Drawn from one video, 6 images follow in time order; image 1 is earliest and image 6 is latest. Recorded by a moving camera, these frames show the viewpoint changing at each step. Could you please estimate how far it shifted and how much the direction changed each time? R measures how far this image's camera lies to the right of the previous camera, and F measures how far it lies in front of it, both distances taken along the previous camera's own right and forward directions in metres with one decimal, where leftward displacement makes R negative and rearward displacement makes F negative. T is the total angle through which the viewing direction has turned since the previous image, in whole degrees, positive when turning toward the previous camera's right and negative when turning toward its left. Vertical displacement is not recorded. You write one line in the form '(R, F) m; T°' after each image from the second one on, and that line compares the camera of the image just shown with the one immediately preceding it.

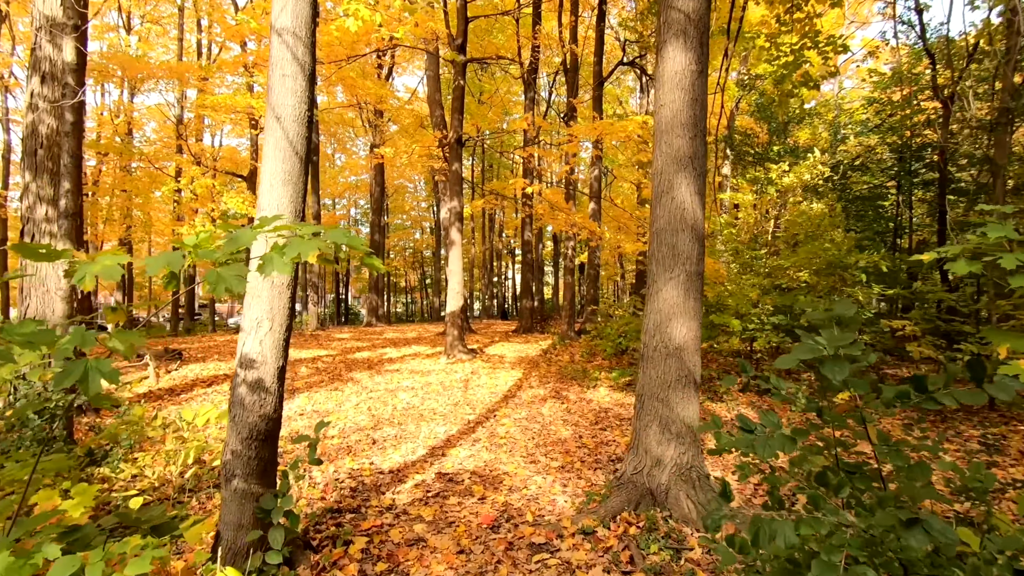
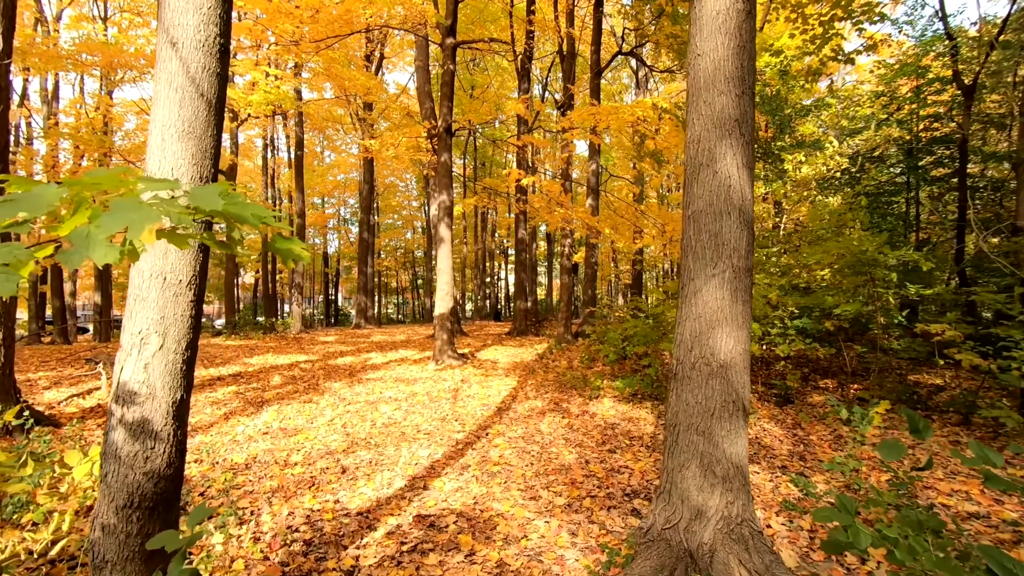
(0.0, +0.7) m; +1°
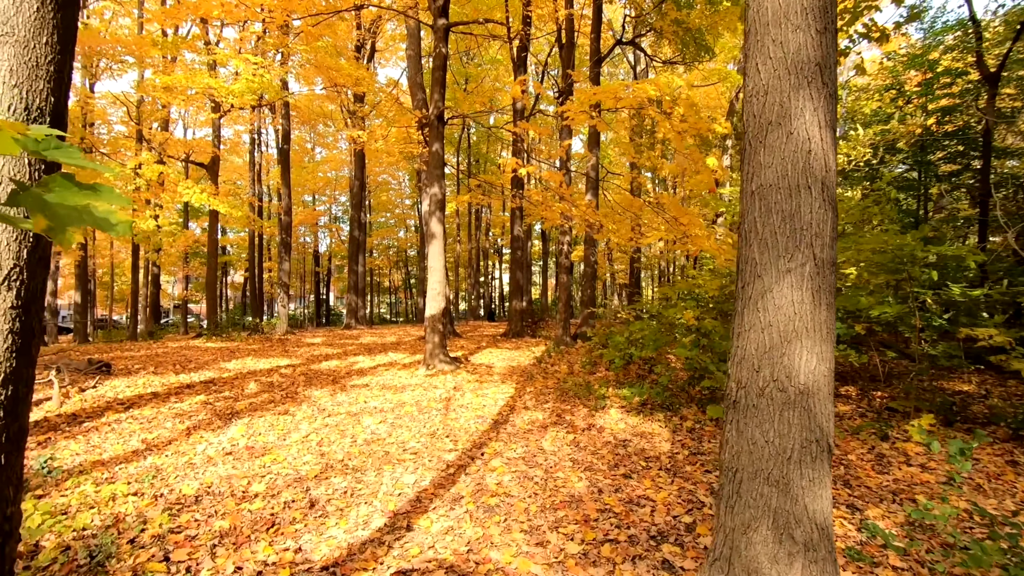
(-0.1, +0.6) m; +1°
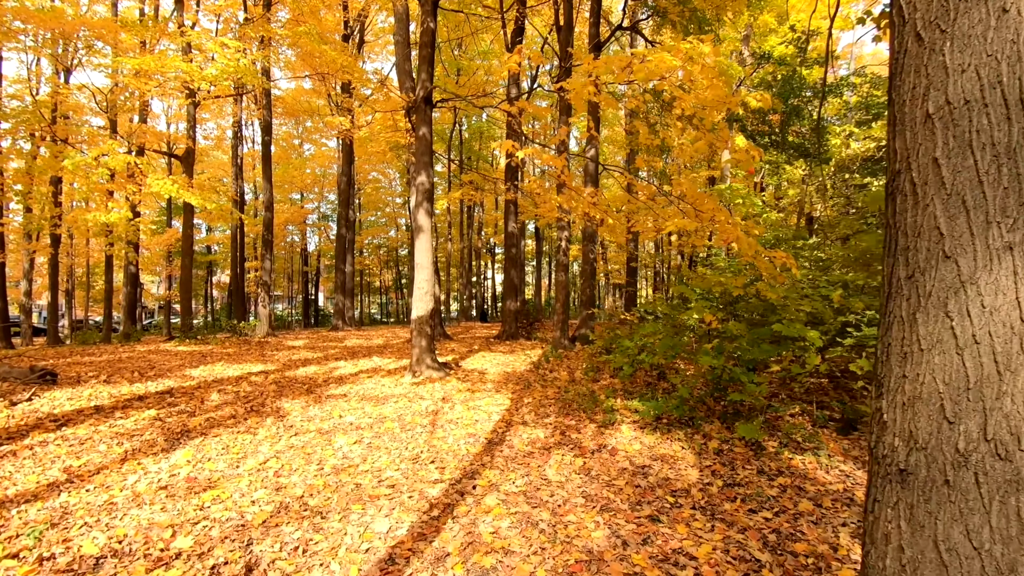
(0.0, +0.8) m; +1°
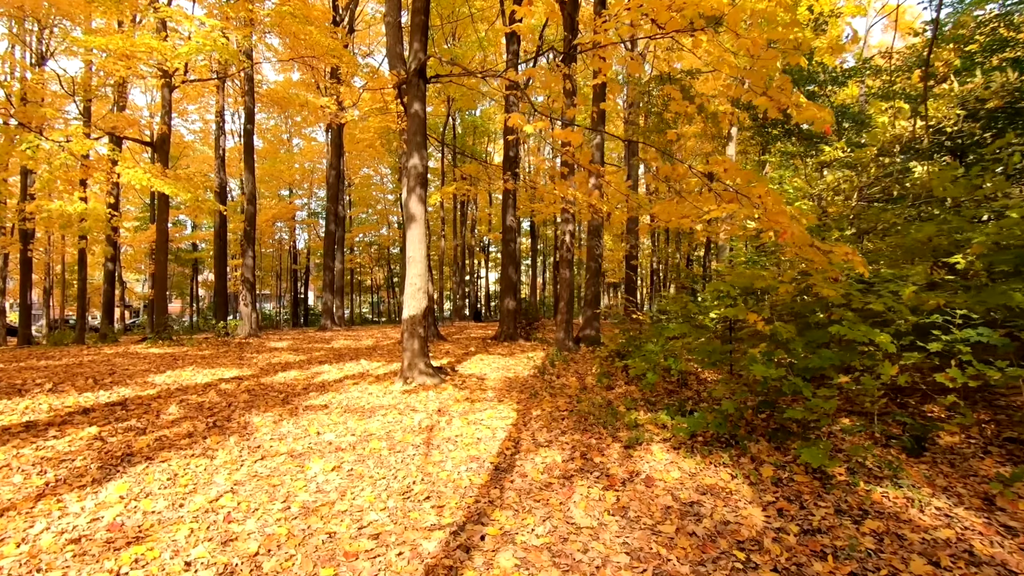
(-0.2, +0.9) m; +1°
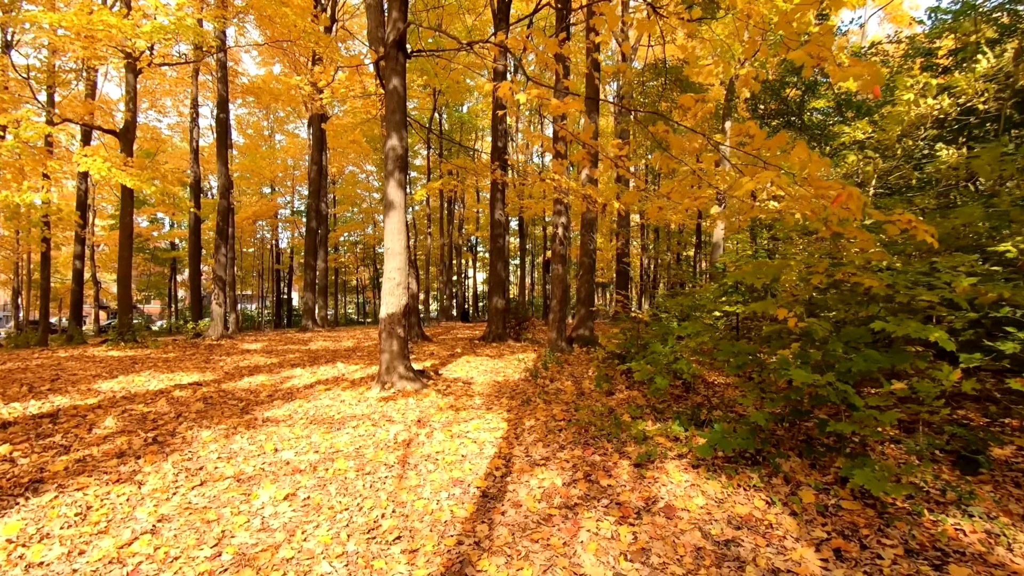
(0.0, +0.7) m; +1°
